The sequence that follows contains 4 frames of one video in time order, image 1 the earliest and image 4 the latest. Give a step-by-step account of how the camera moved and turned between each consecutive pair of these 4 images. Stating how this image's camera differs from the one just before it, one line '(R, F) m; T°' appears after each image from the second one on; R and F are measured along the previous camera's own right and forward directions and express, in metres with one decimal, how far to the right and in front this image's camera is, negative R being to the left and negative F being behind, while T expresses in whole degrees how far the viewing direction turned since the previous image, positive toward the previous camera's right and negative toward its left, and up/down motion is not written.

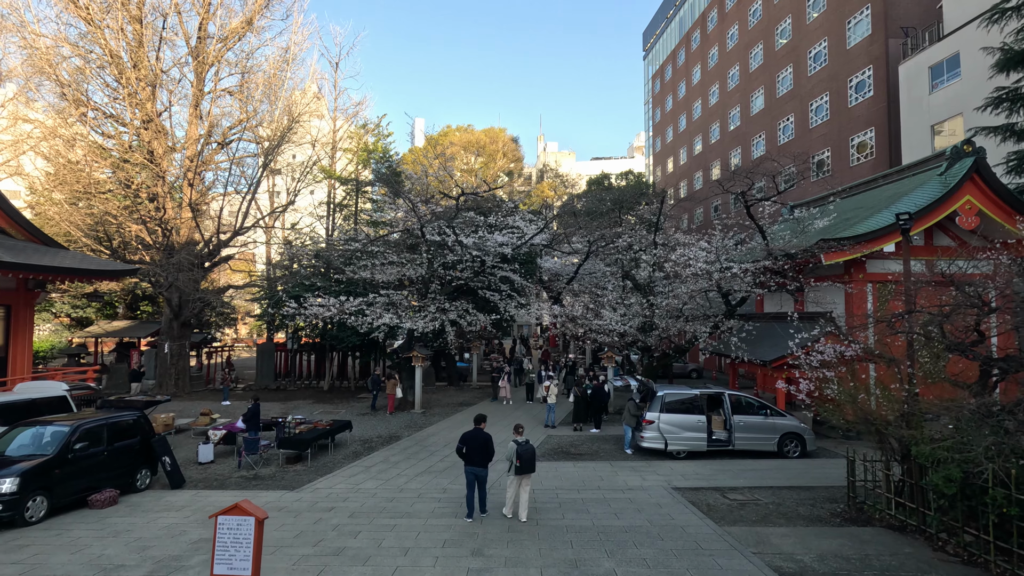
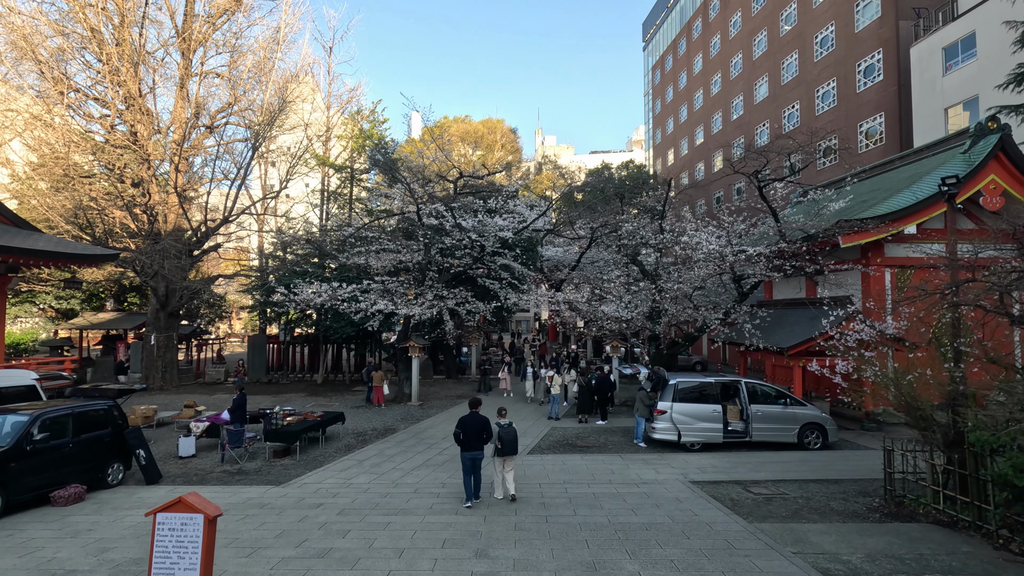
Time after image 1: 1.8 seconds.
(-0.1, +0.8) m; 0°
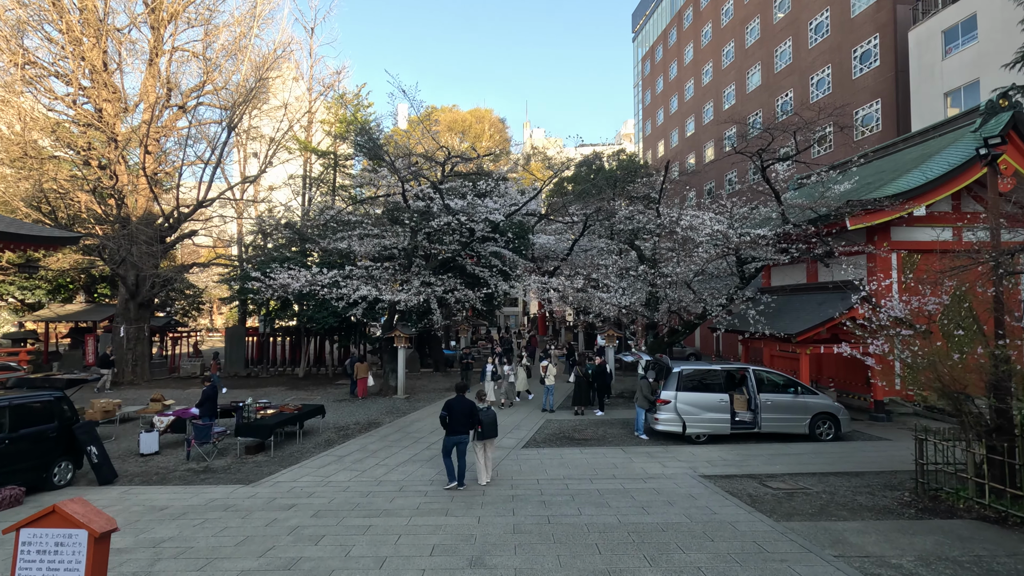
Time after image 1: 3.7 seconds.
(-0.1, +0.8) m; +1°
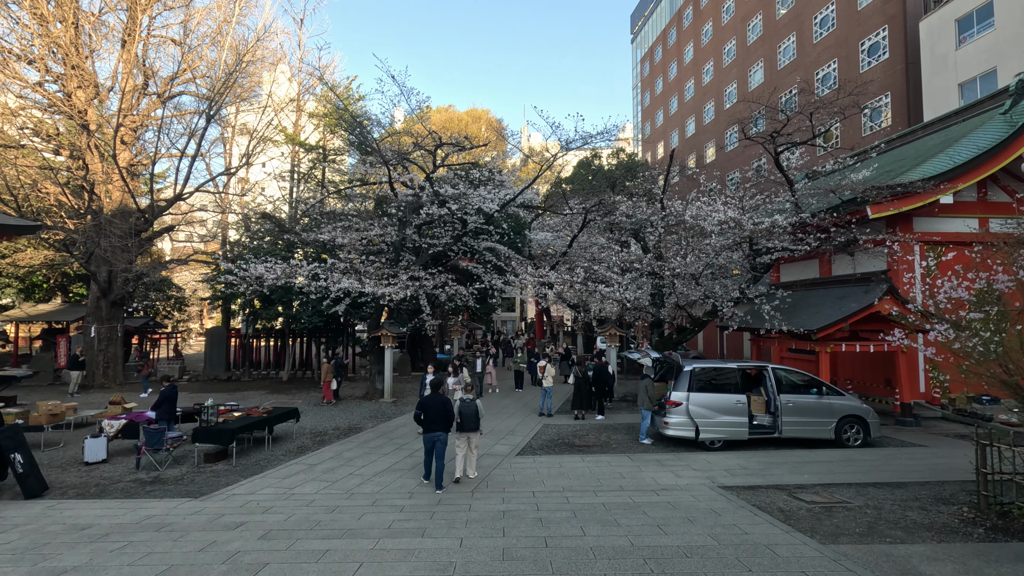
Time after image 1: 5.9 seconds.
(+0.1, +1.0) m; 0°
